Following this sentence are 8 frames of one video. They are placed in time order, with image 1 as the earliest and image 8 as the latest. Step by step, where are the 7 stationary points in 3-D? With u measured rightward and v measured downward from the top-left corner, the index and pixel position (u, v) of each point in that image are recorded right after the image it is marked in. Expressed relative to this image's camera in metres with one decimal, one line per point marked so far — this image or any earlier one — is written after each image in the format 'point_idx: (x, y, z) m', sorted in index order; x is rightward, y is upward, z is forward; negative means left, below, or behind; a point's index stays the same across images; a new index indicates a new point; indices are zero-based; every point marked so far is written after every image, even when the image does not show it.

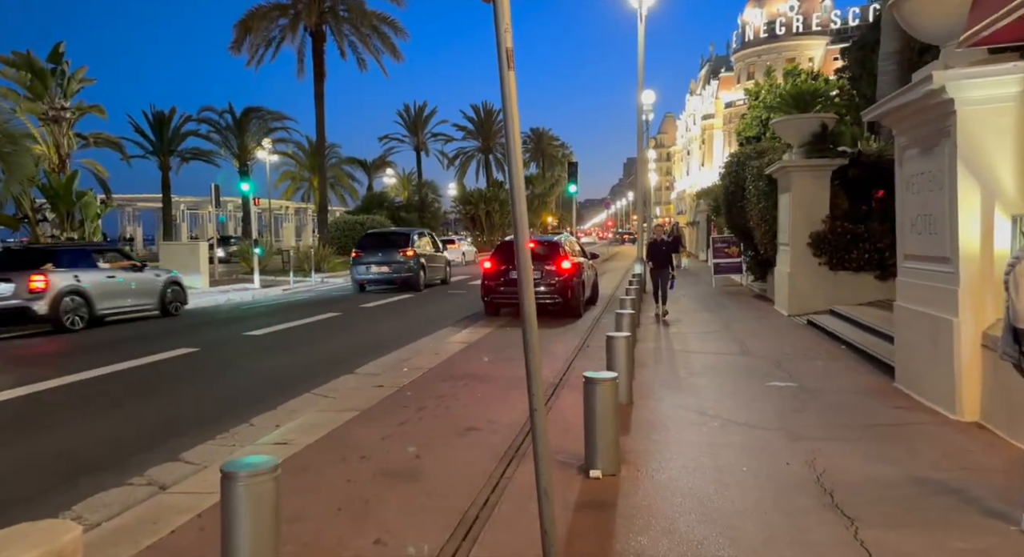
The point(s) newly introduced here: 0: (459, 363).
0: (-0.7, -1.2, +9.2) m
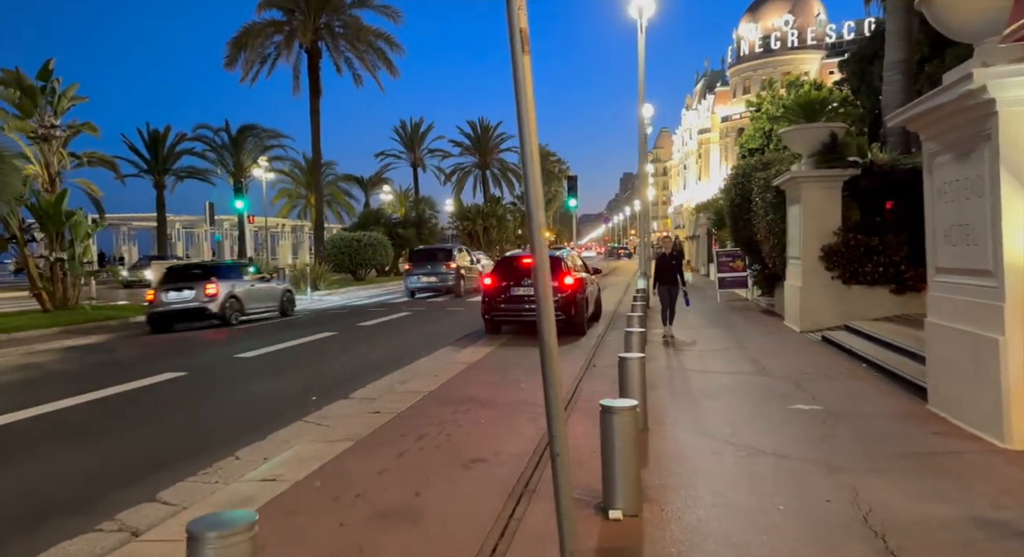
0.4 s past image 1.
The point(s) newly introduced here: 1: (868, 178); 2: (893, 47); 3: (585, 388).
0: (-0.7, -1.4, +8.8) m
1: (+6.4, +1.8, +11.8) m
2: (+10.3, +6.3, +17.9) m
3: (+0.9, -1.4, +8.4) m
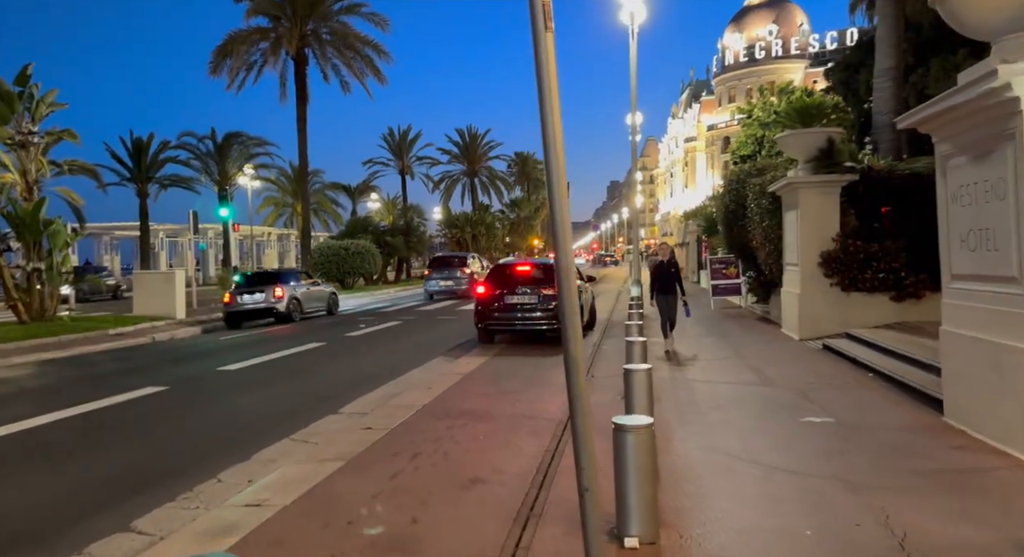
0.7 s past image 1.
0: (-0.7, -1.5, +8.4) m
1: (+6.2, +1.7, +11.7) m
2: (+10.0, +6.1, +17.9) m
3: (+0.9, -1.5, +8.1) m
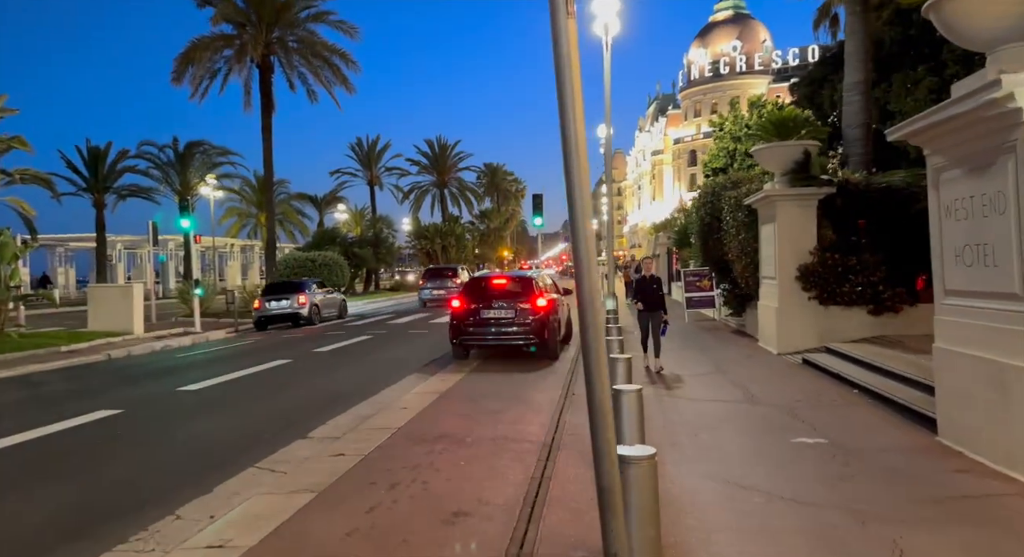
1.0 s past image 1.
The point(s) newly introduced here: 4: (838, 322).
0: (-1.0, -1.7, +8.0) m
1: (+5.8, +1.4, +11.7) m
2: (+9.3, +5.7, +18.1) m
3: (+0.7, -1.7, +7.8) m
4: (+5.6, -0.8, +11.6) m
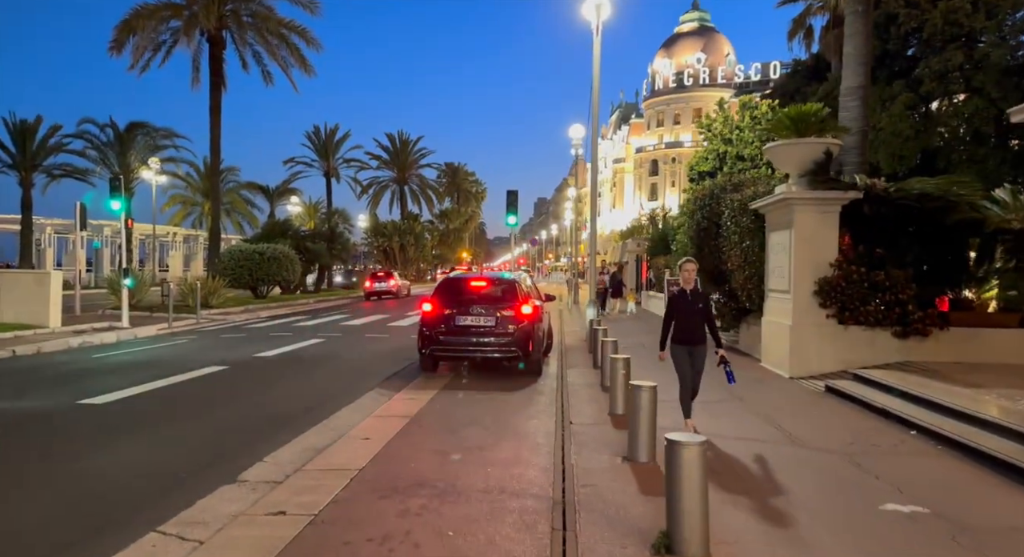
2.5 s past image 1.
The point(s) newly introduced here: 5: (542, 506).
0: (-1.0, -1.7, +6.3) m
1: (+5.6, +1.2, +10.4) m
2: (+8.8, +5.3, +17.1) m
3: (+0.6, -1.7, +6.2) m
4: (+5.3, -1.0, +10.3) m
5: (+0.2, -1.7, +5.1) m
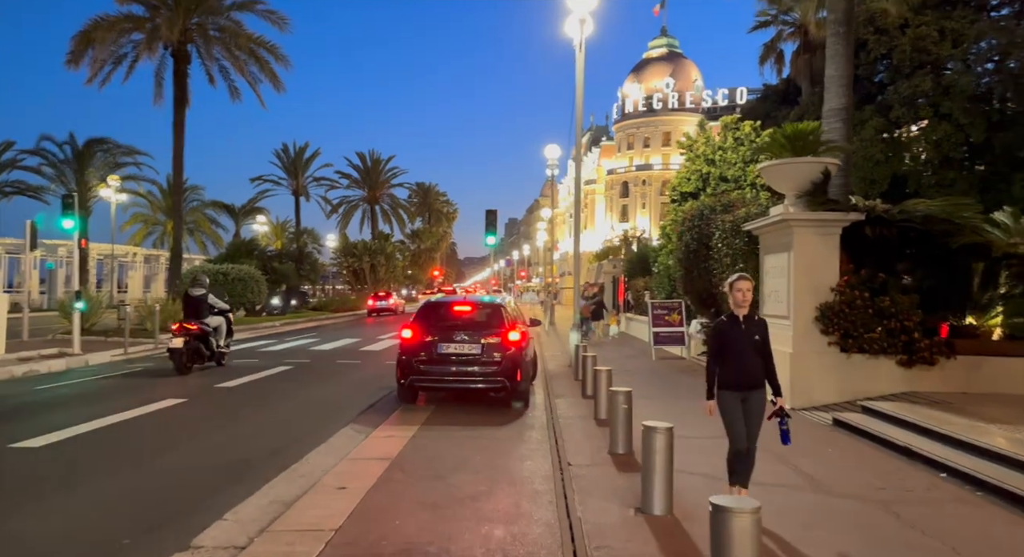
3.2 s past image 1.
0: (-1.1, -1.9, +5.5) m
1: (+5.4, +0.8, +10.0) m
2: (+8.2, +4.7, +16.9) m
3: (+0.6, -2.0, +5.4) m
4: (+5.1, -1.4, +9.8) m
5: (+0.3, -1.9, +4.4) m
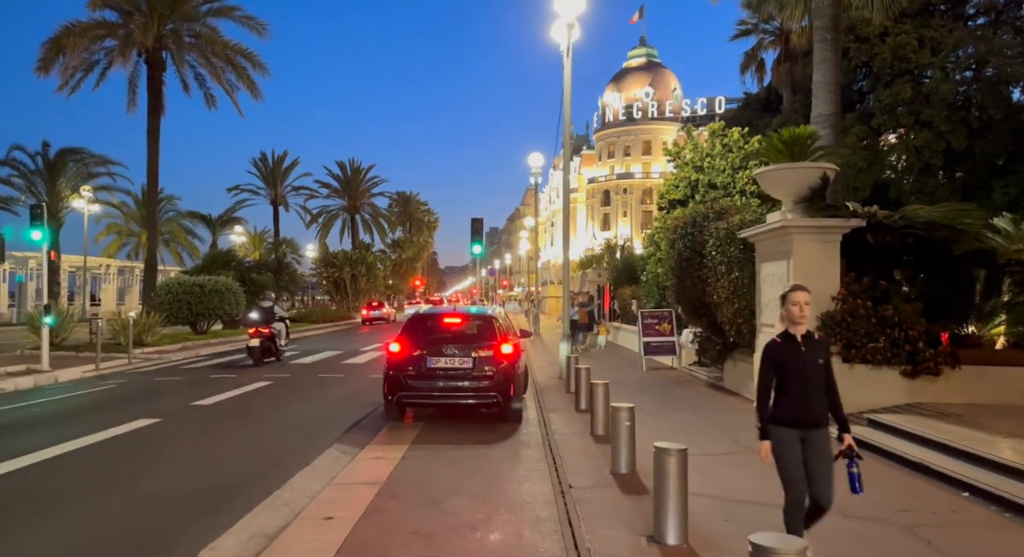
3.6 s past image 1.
0: (-1.0, -2.0, +5.0) m
1: (+5.3, +0.7, +9.7) m
2: (+7.9, +4.5, +16.8) m
3: (+0.6, -2.0, +5.0) m
4: (+5.0, -1.5, +9.5) m
5: (+0.3, -2.0, +3.9) m
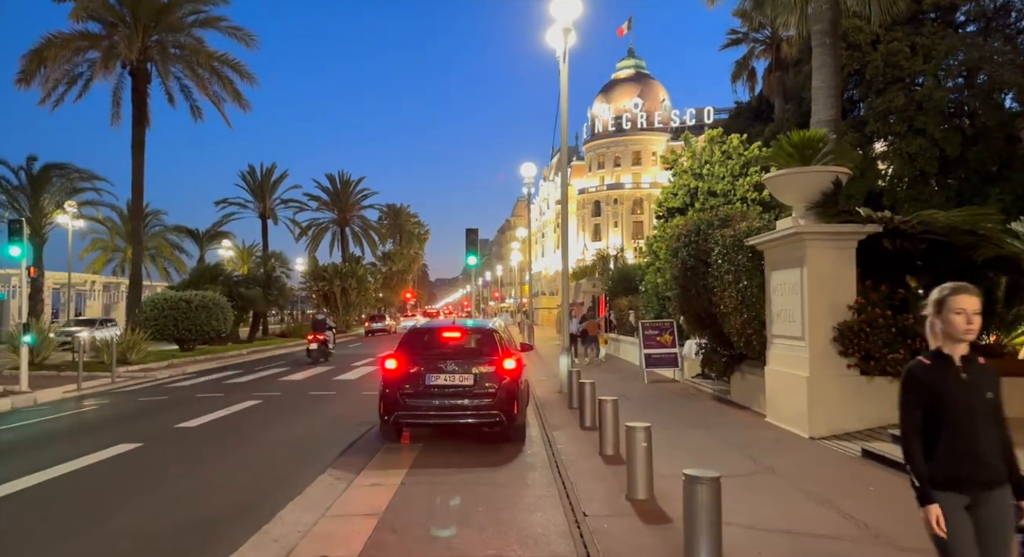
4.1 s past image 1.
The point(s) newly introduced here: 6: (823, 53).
0: (-0.9, -2.1, +4.5) m
1: (+5.3, +0.6, +9.3) m
2: (+7.8, +4.3, +16.6) m
3: (+0.7, -2.1, +4.5) m
4: (+5.1, -1.6, +9.0) m
5: (+0.5, -2.1, +3.4) m
6: (+7.8, +5.6, +16.6) m
